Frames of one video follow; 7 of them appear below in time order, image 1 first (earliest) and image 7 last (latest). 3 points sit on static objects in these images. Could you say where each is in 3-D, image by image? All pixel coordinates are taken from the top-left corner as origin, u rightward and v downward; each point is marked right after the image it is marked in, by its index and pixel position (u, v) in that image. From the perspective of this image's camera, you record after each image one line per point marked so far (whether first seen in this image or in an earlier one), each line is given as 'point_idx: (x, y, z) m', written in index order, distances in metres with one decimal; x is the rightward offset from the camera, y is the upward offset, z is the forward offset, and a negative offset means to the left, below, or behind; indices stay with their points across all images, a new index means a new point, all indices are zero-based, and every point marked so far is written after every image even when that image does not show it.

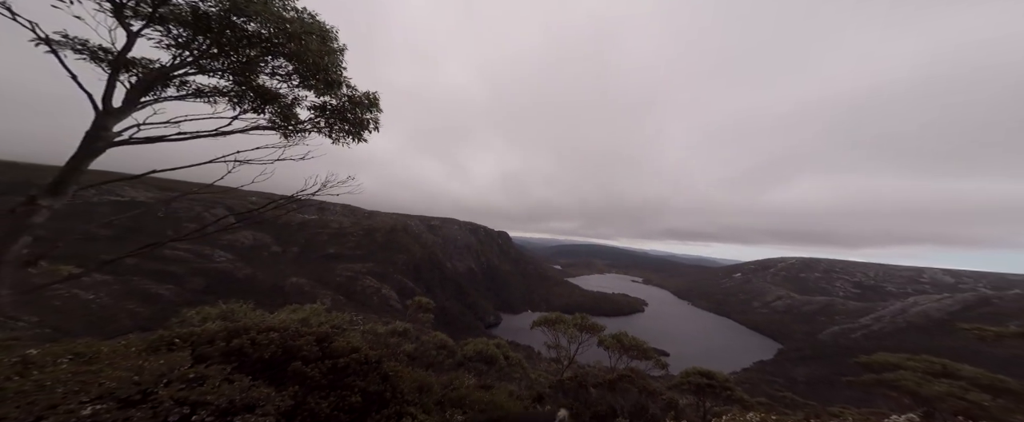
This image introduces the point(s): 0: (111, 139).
0: (-7.2, +1.5, +4.8) m
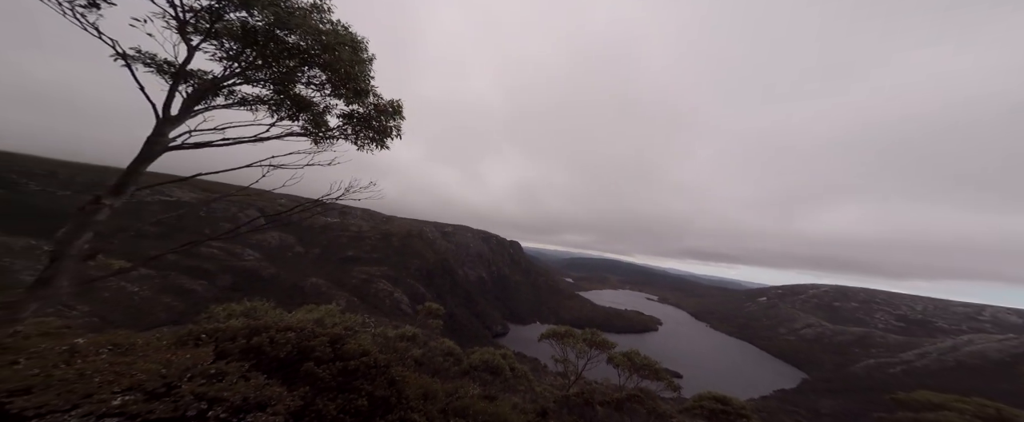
0: (-6.9, +1.3, +5.3) m
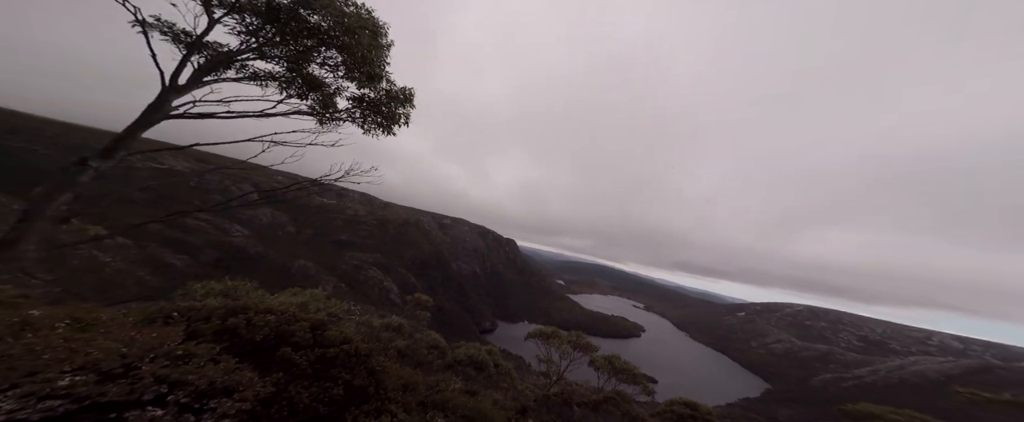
0: (-7.1, +1.8, +4.9) m
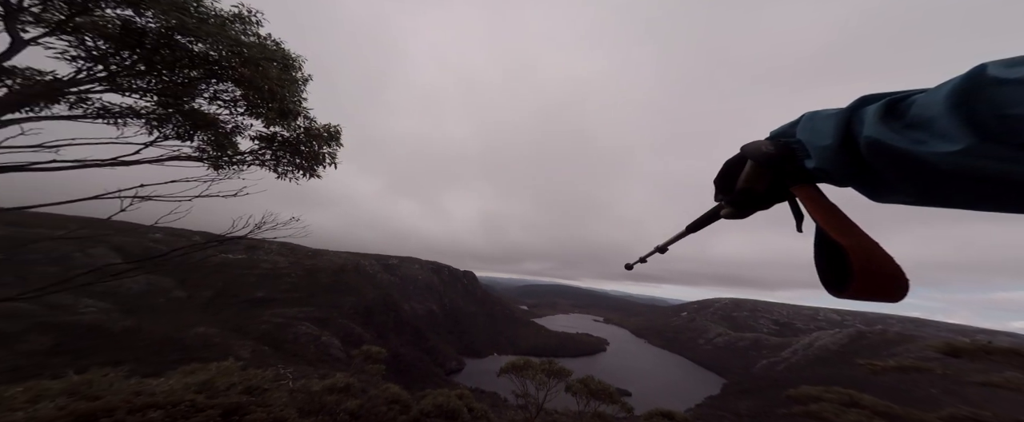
0: (-9.7, +0.1, +4.1) m
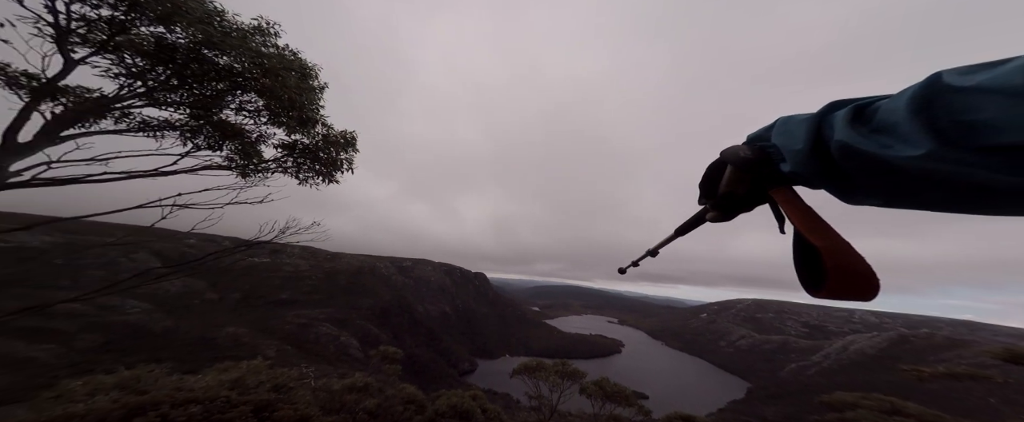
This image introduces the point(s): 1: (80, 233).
0: (-9.0, -0.2, +4.5) m
1: (-30.6, -1.5, +18.7) m
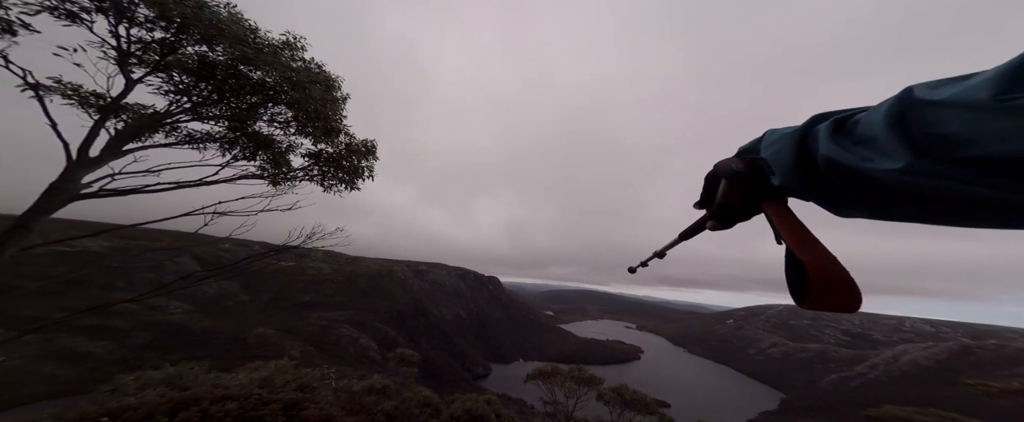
0: (-8.3, -0.3, +5.1) m
1: (-29.1, -2.1, +20.2) m
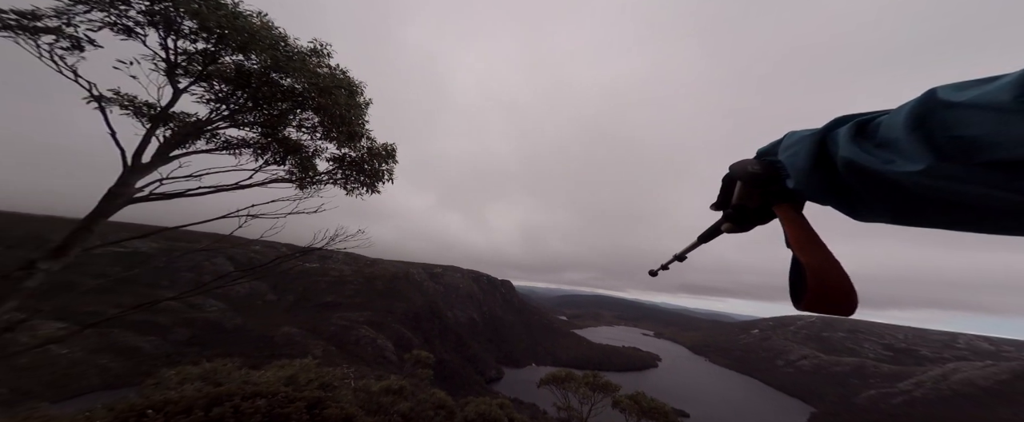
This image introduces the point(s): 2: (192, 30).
0: (-7.4, -0.4, +5.3) m
1: (-27.5, -2.4, +21.5) m
2: (-10.1, +5.7, +8.4) m
